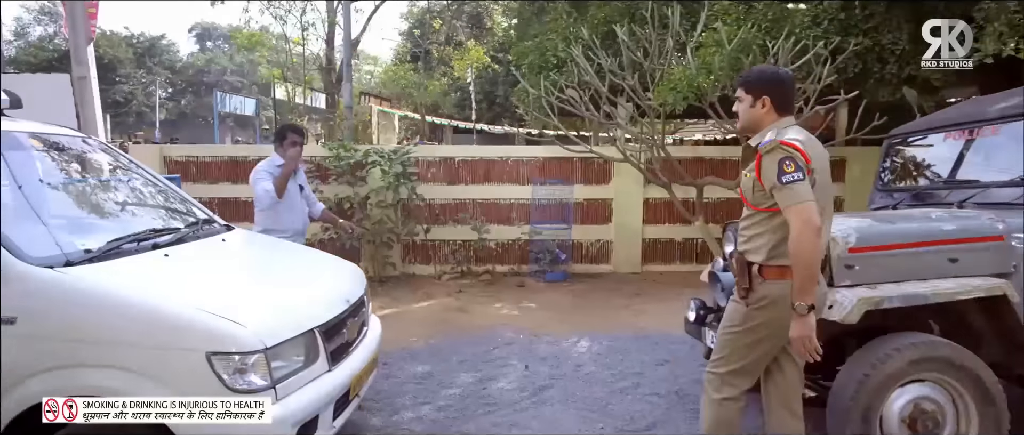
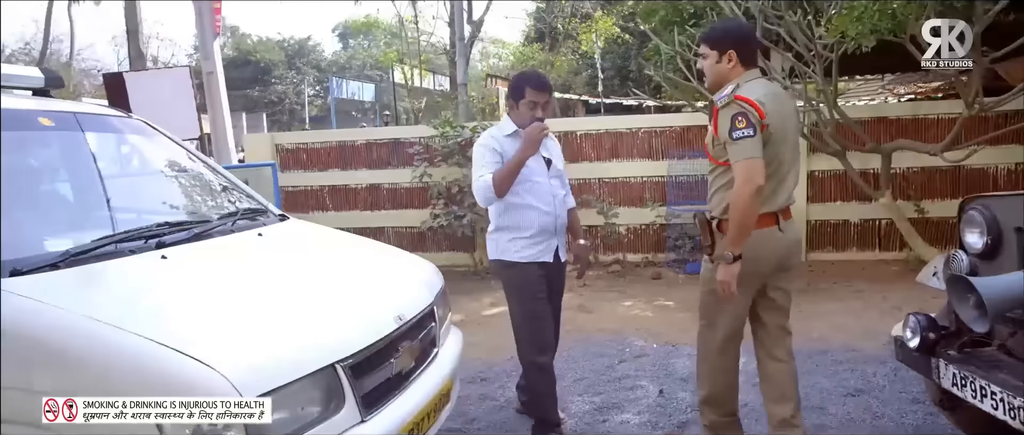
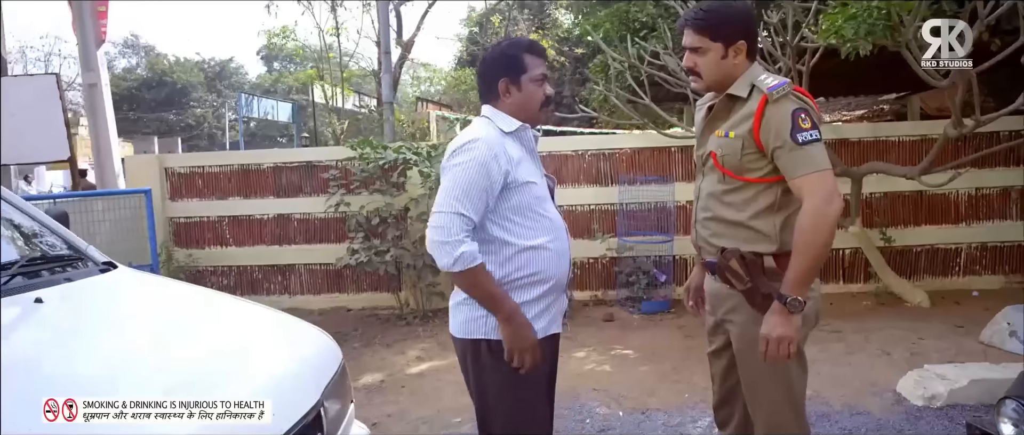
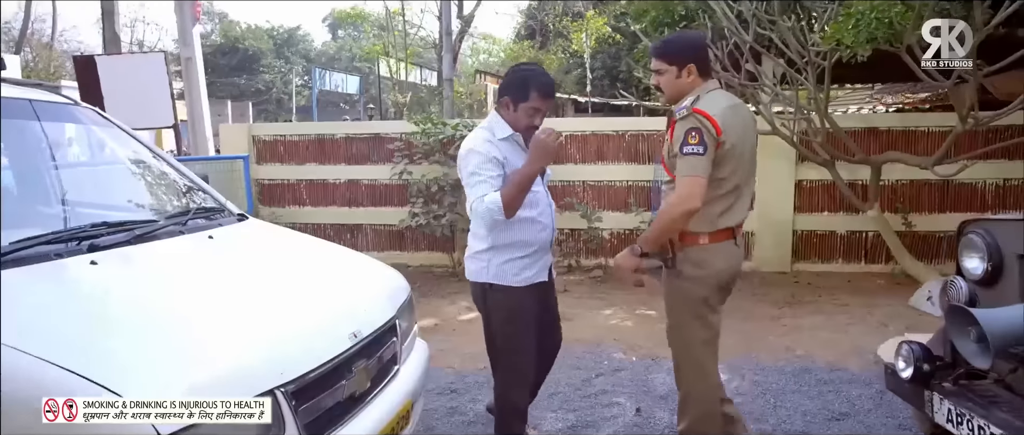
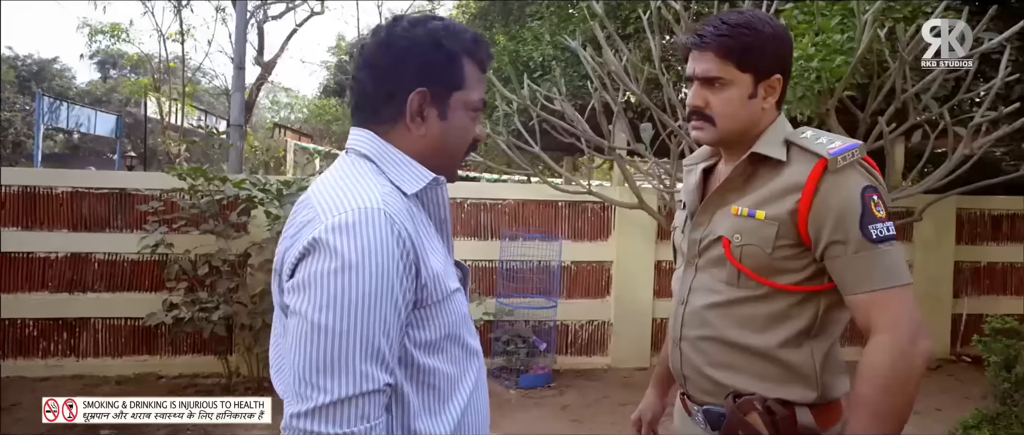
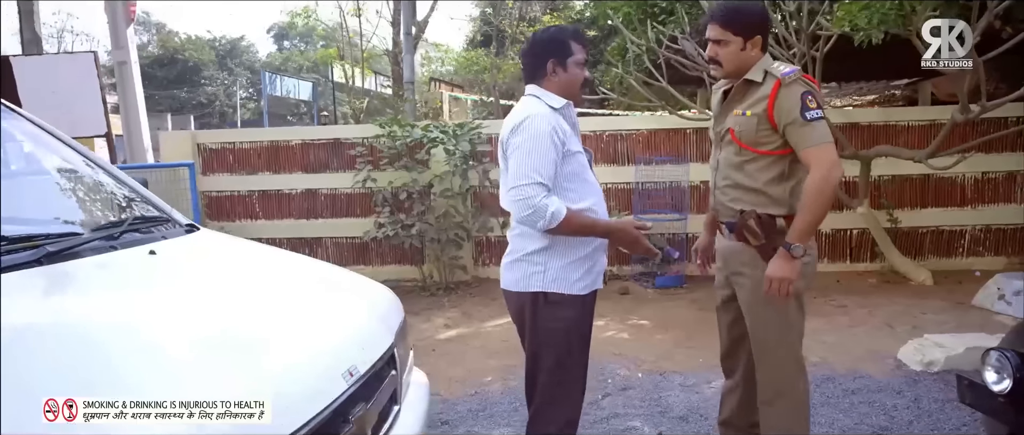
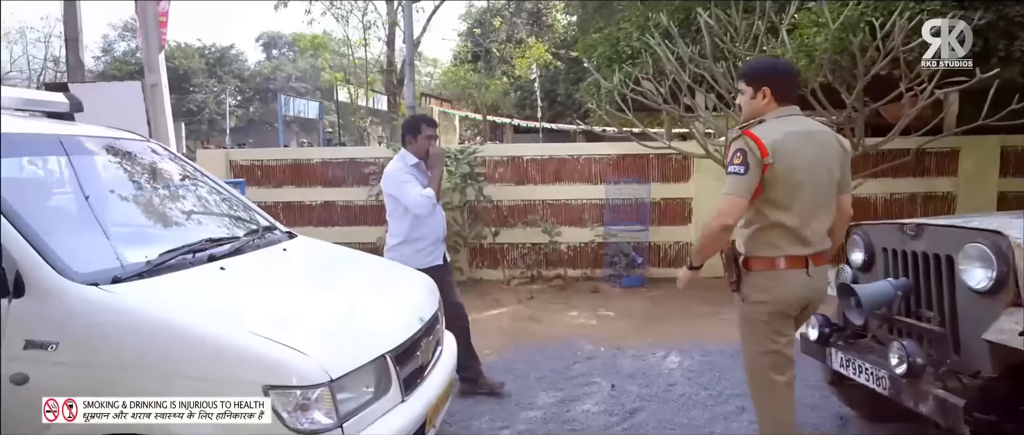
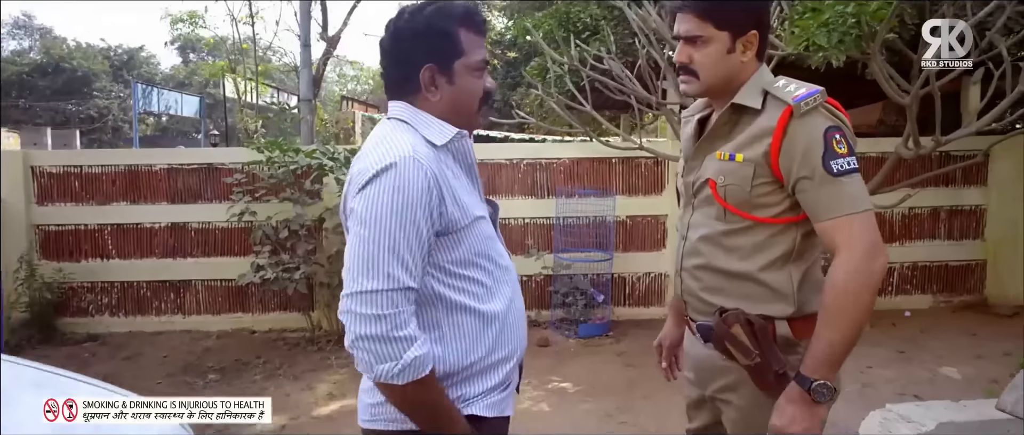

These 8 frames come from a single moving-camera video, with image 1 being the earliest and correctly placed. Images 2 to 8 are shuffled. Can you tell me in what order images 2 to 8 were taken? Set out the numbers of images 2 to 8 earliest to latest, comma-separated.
7, 2, 4, 6, 3, 8, 5
